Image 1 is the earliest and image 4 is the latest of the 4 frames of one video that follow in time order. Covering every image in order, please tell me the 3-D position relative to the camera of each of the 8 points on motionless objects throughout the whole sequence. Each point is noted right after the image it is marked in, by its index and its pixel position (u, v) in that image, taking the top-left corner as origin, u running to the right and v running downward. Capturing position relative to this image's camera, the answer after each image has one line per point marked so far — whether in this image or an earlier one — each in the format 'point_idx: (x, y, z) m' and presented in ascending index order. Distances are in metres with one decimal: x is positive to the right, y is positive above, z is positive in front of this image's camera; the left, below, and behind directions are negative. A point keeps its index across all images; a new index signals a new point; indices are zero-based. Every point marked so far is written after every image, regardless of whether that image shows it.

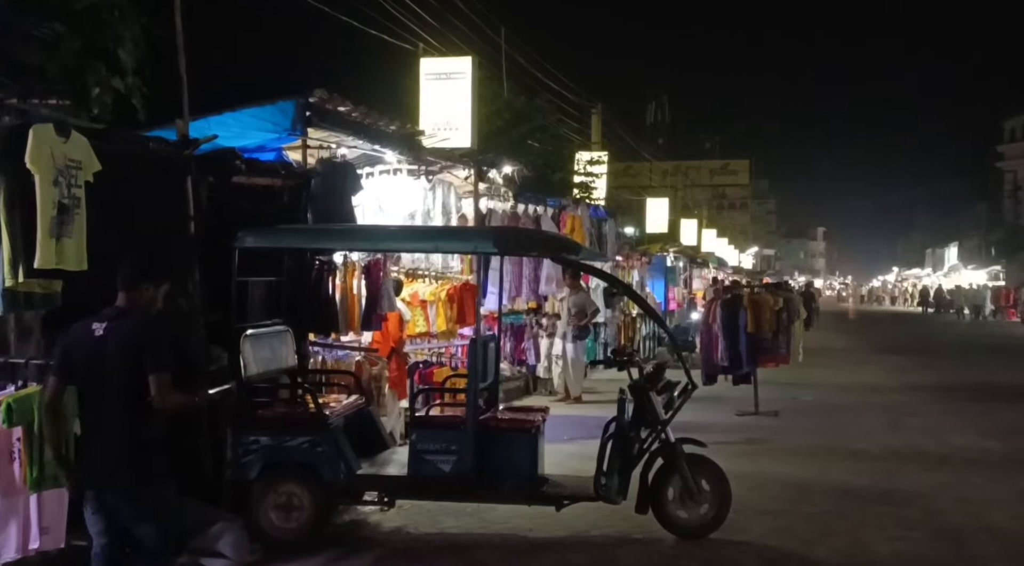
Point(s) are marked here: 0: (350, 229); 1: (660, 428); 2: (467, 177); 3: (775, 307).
0: (-1.1, +0.4, +7.4) m
1: (+1.0, -1.0, +7.5) m
2: (-0.6, +1.5, +14.8) m
3: (+3.4, -0.3, +14.4) m
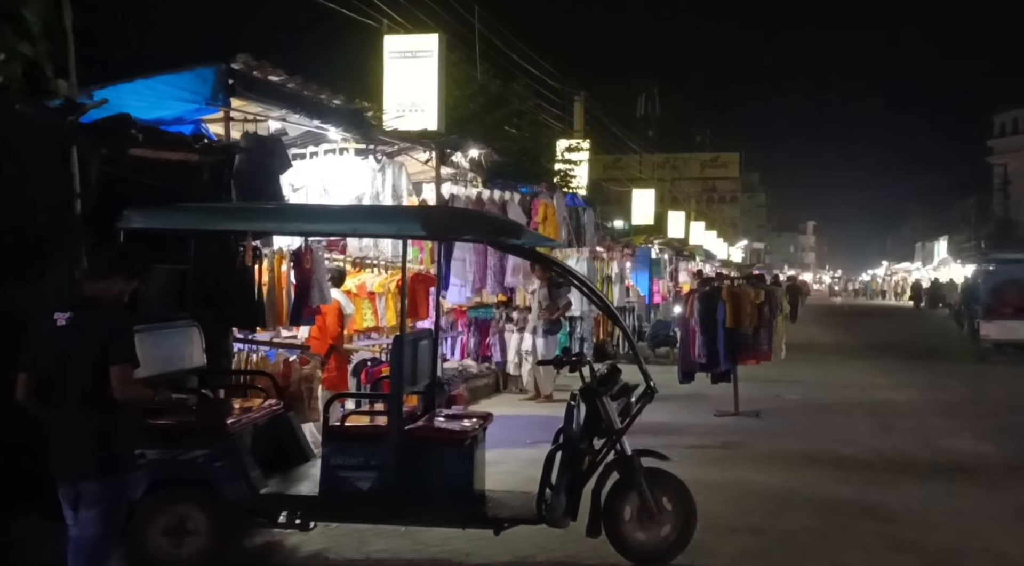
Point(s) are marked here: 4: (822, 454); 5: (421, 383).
0: (-1.5, +0.4, +6.4) m
1: (+0.6, -0.9, +6.5) m
2: (-1.0, +1.6, +13.8) m
3: (+3.0, -0.2, +13.5) m
4: (+3.0, -1.7, +10.8) m
5: (-0.6, -0.6, +6.9) m
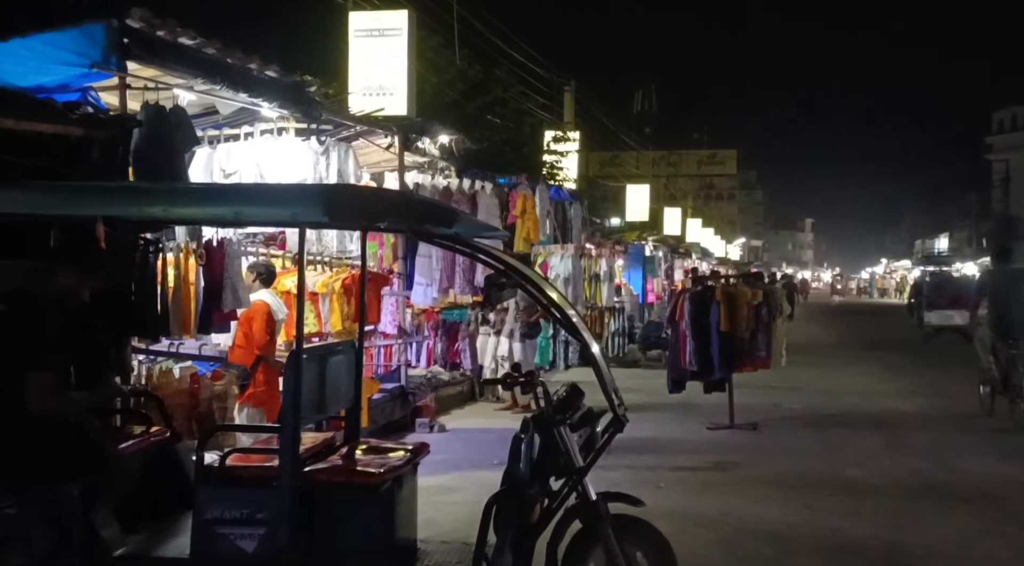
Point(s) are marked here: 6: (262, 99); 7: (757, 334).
0: (-1.8, +0.4, +5.1) m
1: (+0.3, -0.9, +5.2) m
2: (-1.3, +1.6, +12.4) m
3: (+2.6, -0.2, +12.2) m
4: (+2.7, -1.7, +9.4) m
5: (-0.9, -0.6, +5.5) m
6: (-2.0, +1.5, +8.8) m
7: (+2.7, -0.6, +12.3) m
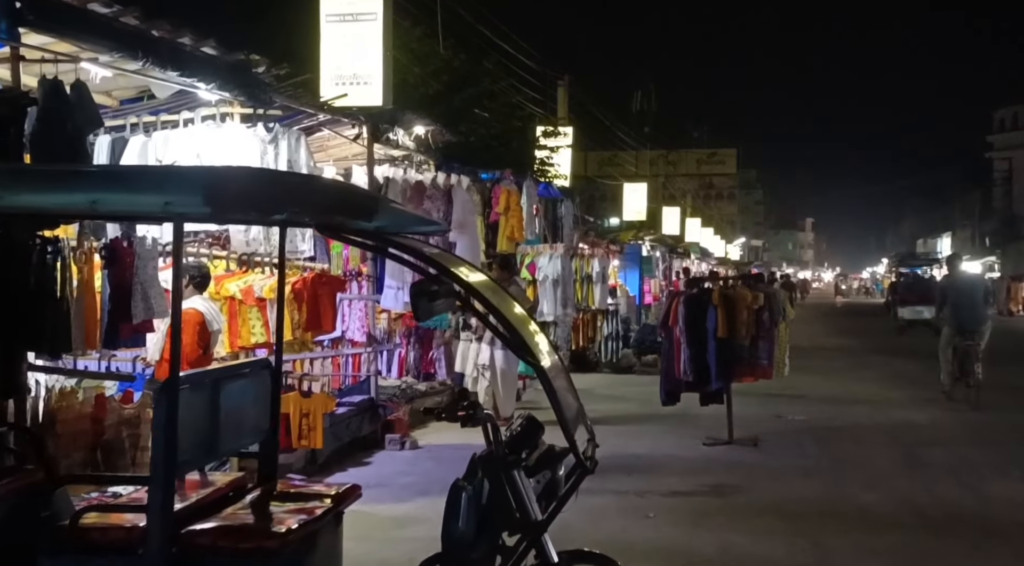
0: (-2.0, +0.4, +4.0) m
1: (+0.1, -0.9, +4.1) m
2: (-1.6, +1.6, +11.4) m
3: (+2.4, -0.2, +11.1) m
4: (+2.5, -1.7, +8.4) m
5: (-1.1, -0.7, +4.5) m
6: (-2.2, +1.4, +7.8) m
7: (+2.5, -0.6, +11.3) m
